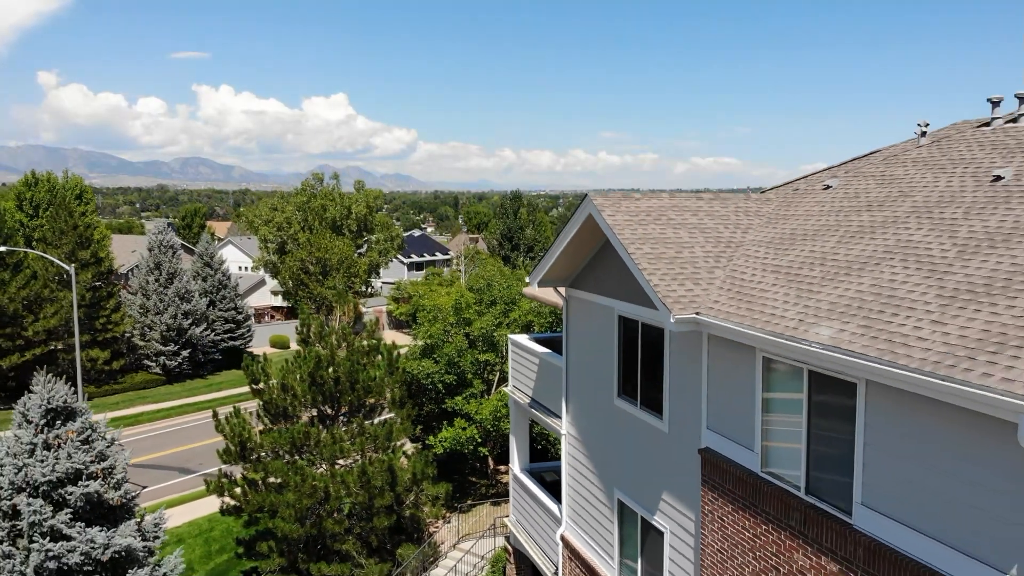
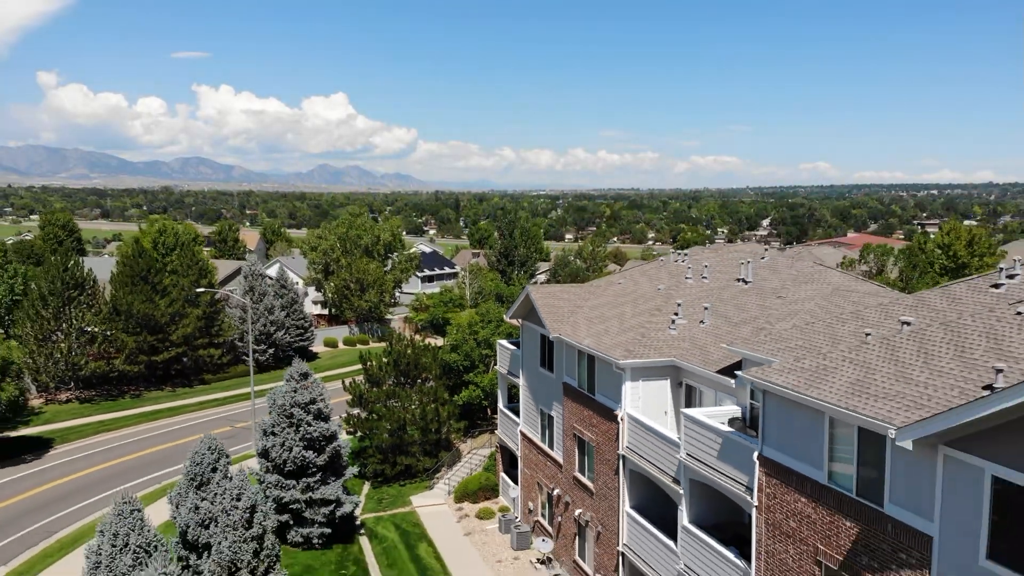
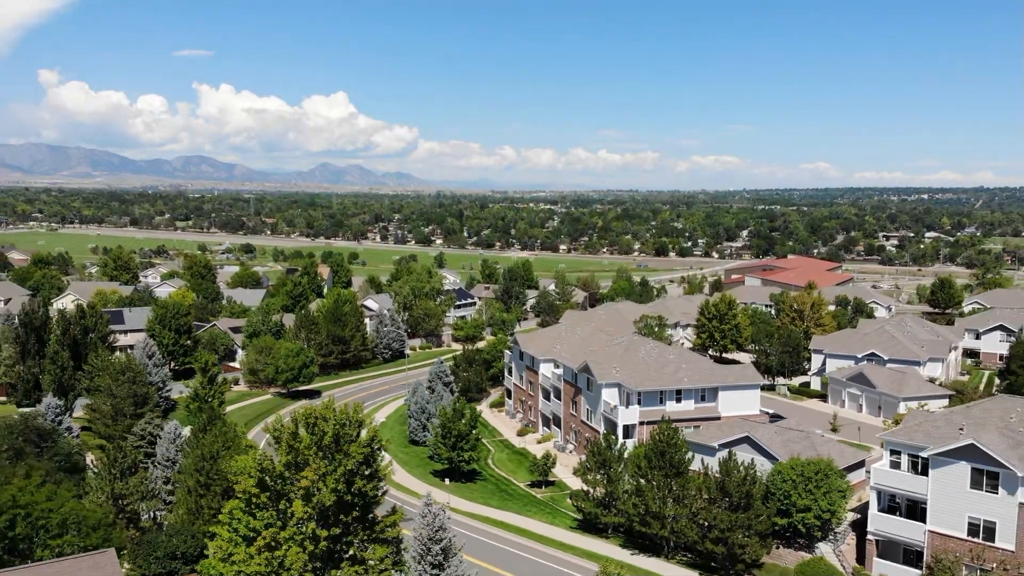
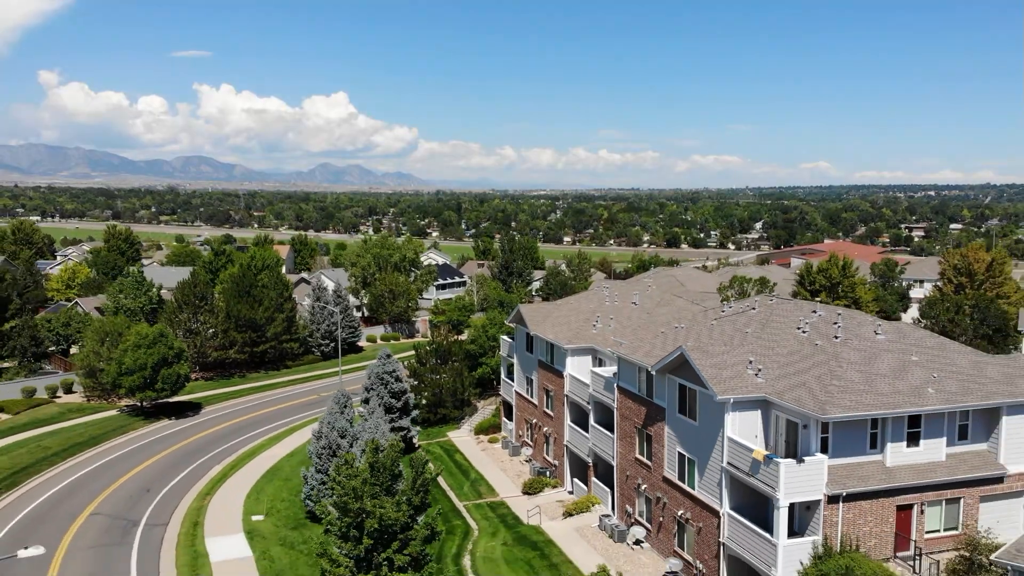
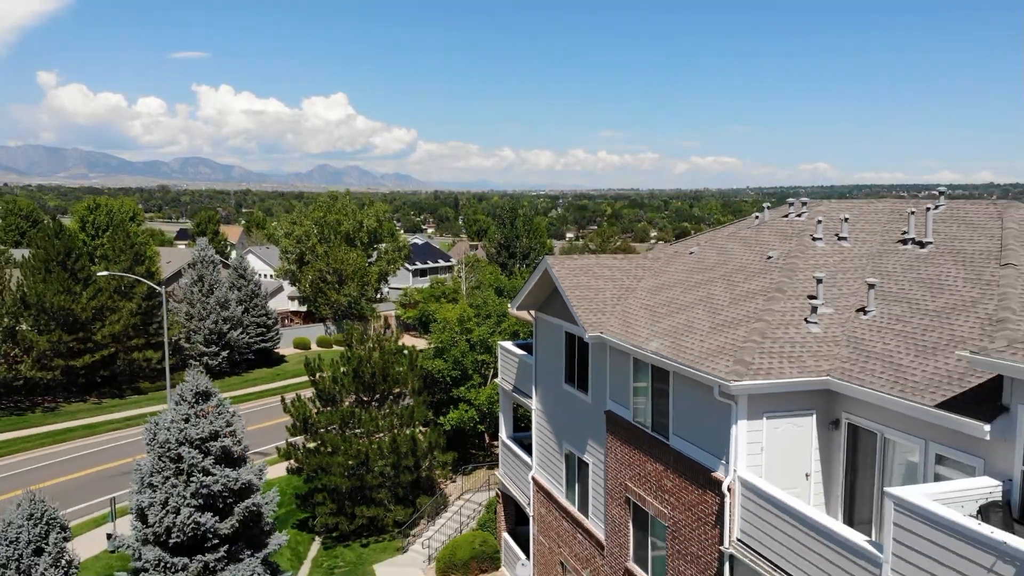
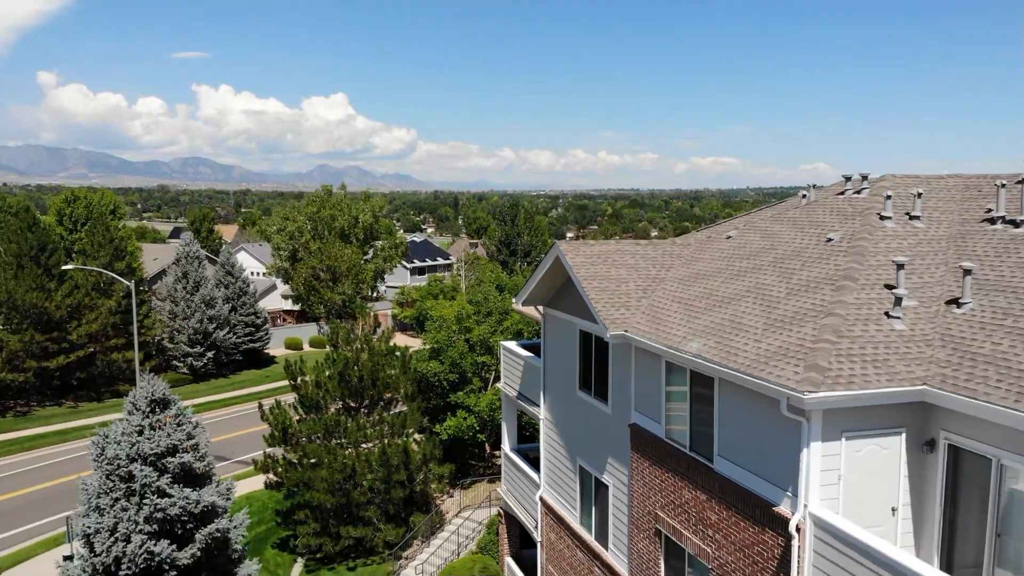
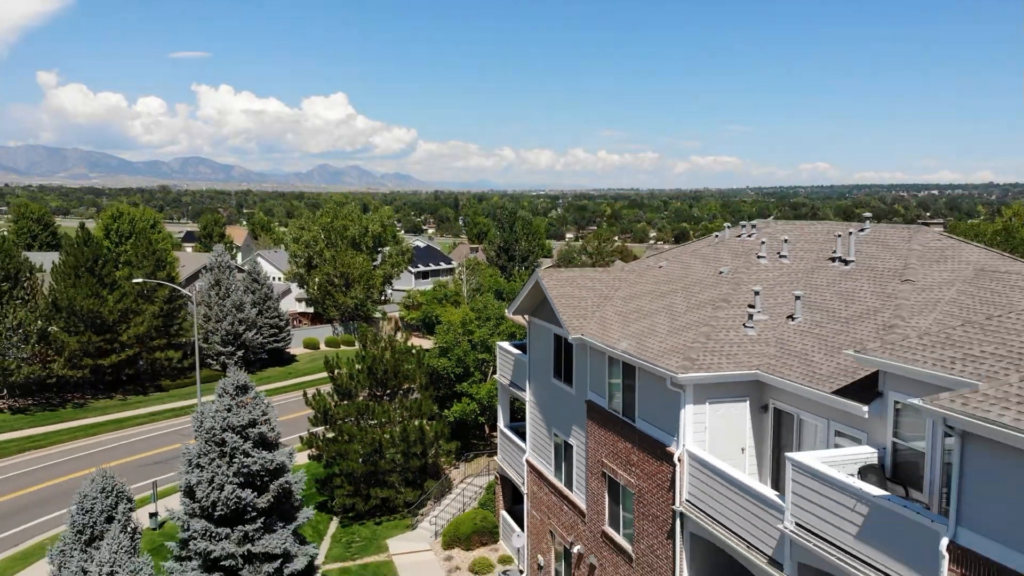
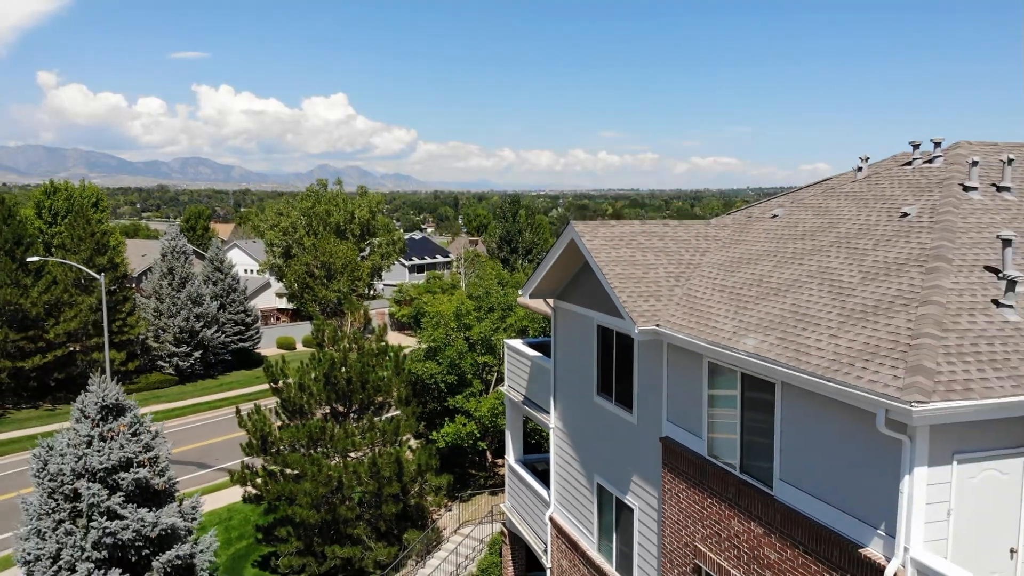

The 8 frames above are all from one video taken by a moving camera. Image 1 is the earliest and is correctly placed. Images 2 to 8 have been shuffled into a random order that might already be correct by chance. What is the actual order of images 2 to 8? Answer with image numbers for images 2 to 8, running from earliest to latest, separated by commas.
8, 6, 5, 7, 2, 4, 3
